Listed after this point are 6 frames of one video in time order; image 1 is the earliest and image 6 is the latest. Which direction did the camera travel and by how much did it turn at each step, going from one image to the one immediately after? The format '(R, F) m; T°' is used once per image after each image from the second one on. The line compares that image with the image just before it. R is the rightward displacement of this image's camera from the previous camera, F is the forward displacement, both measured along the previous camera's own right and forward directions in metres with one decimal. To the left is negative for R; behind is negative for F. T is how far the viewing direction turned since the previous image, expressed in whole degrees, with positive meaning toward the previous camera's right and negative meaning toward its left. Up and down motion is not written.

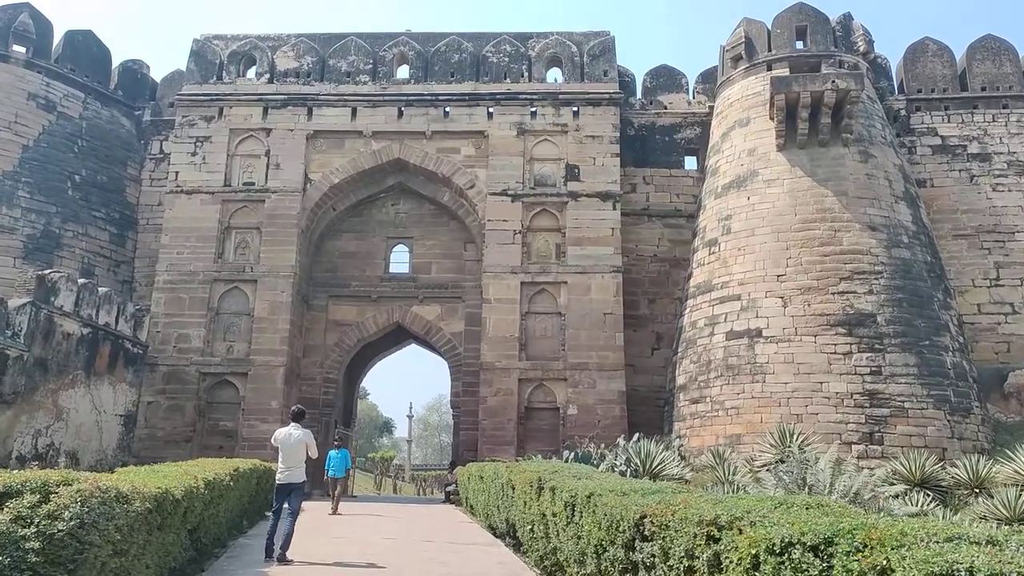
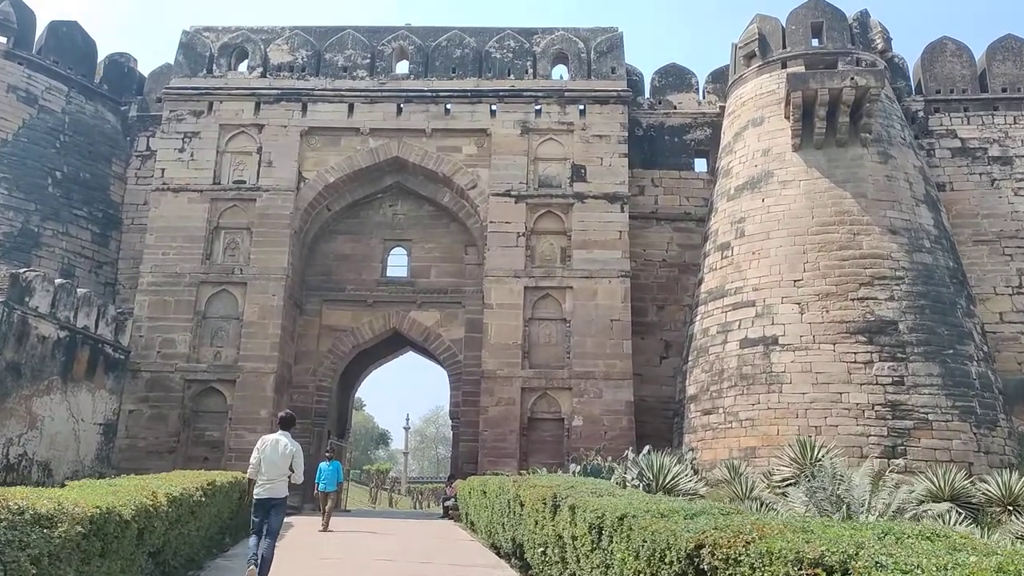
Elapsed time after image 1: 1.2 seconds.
(-0.1, +0.6) m; 0°
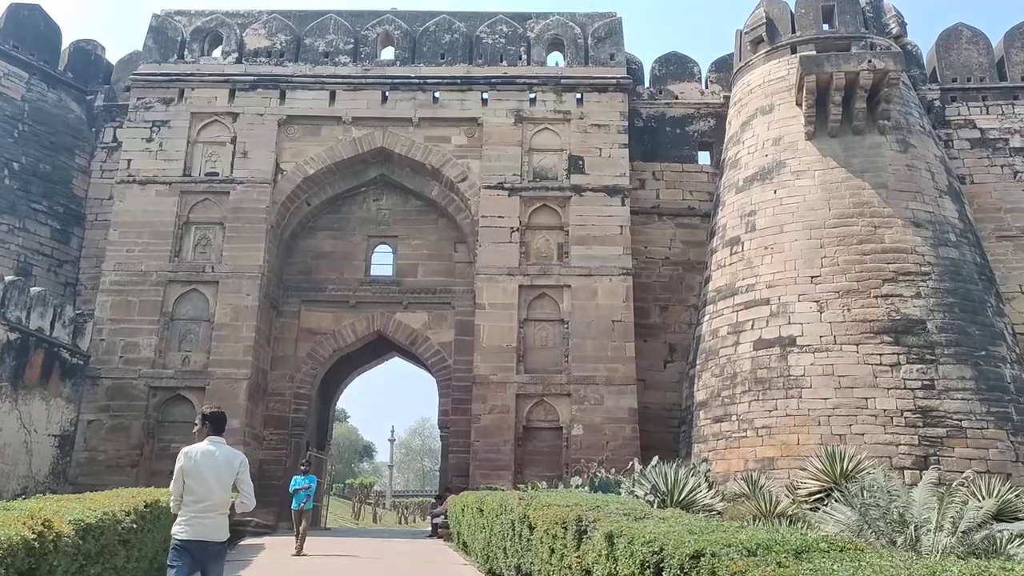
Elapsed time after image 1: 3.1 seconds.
(-0.1, +0.9) m; +1°
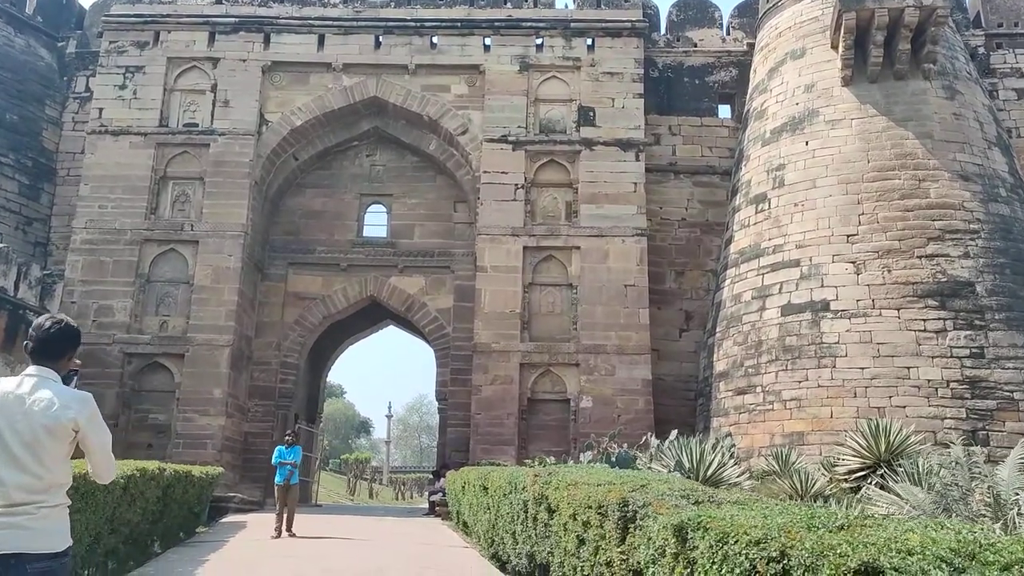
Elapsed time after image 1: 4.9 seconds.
(-0.1, +1.0) m; 0°
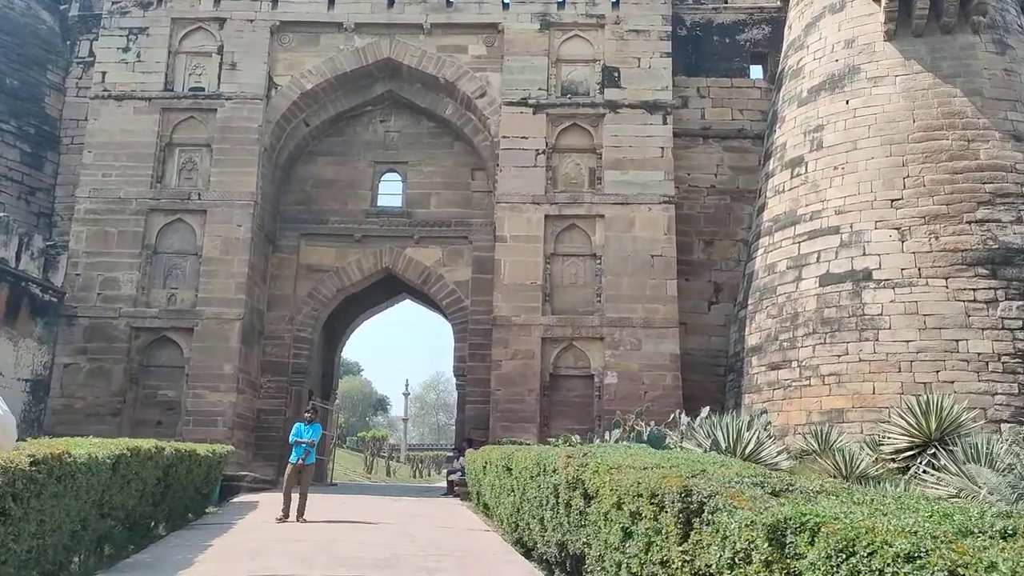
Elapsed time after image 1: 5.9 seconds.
(-0.1, +0.5) m; -1°
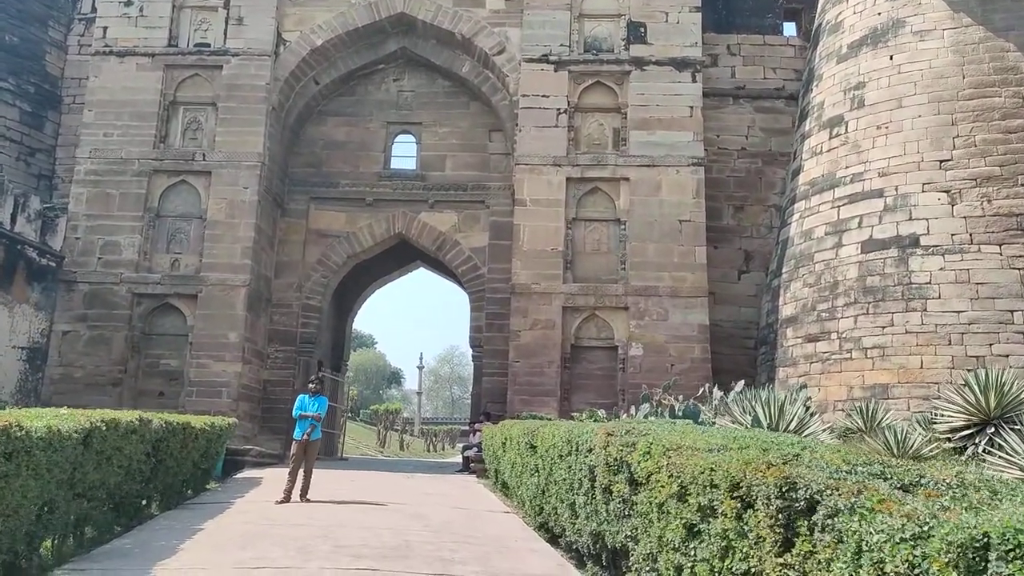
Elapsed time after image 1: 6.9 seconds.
(-0.1, +0.6) m; -1°
